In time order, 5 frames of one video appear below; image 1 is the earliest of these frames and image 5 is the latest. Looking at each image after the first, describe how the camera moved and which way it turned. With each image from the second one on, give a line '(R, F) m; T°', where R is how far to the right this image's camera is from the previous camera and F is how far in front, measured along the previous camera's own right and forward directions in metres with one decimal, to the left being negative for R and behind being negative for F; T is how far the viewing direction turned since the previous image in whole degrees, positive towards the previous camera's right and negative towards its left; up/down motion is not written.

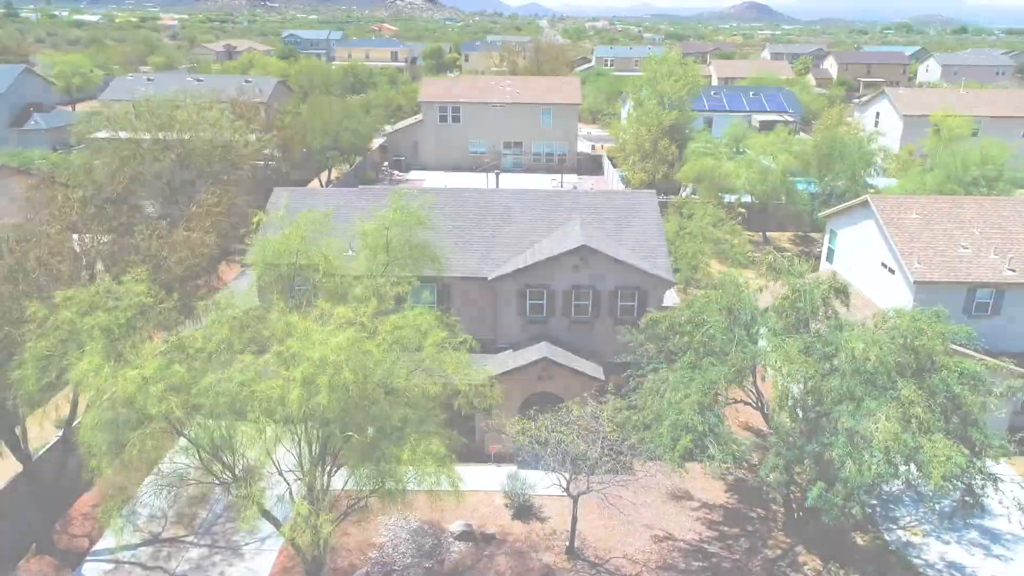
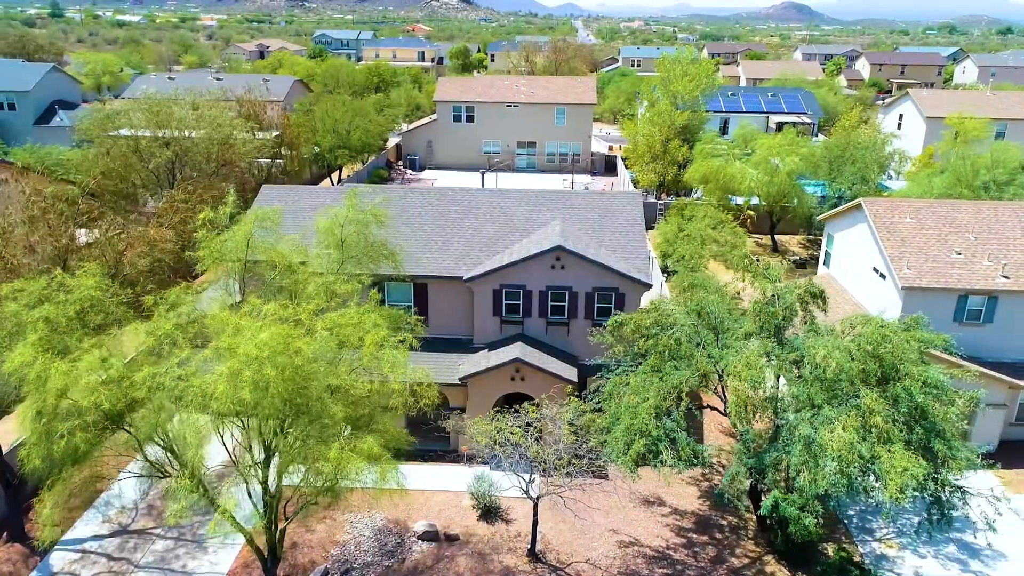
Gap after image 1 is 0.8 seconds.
(+1.5, +0.2) m; -2°
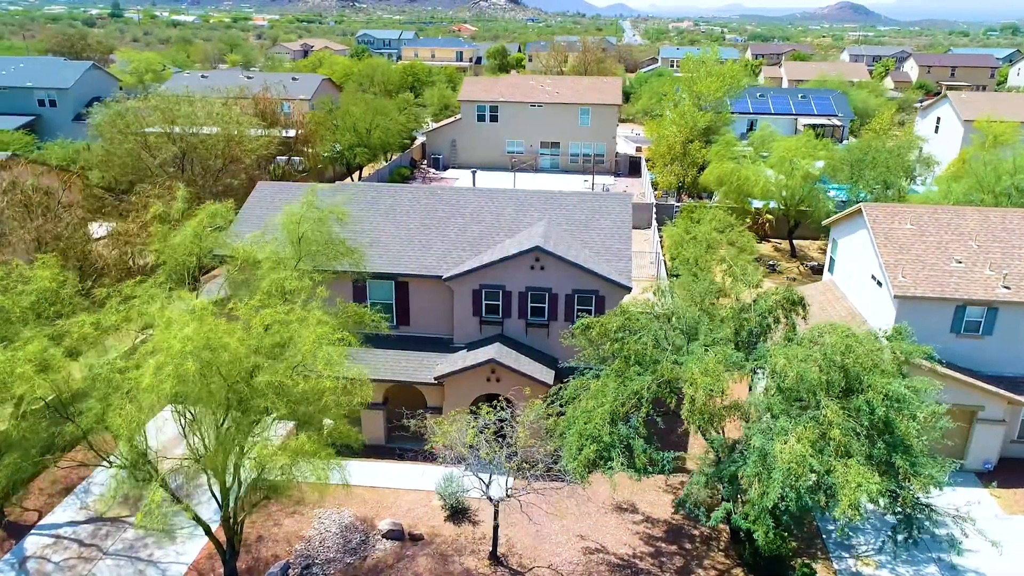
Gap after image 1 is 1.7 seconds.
(+1.7, +0.2) m; -3°
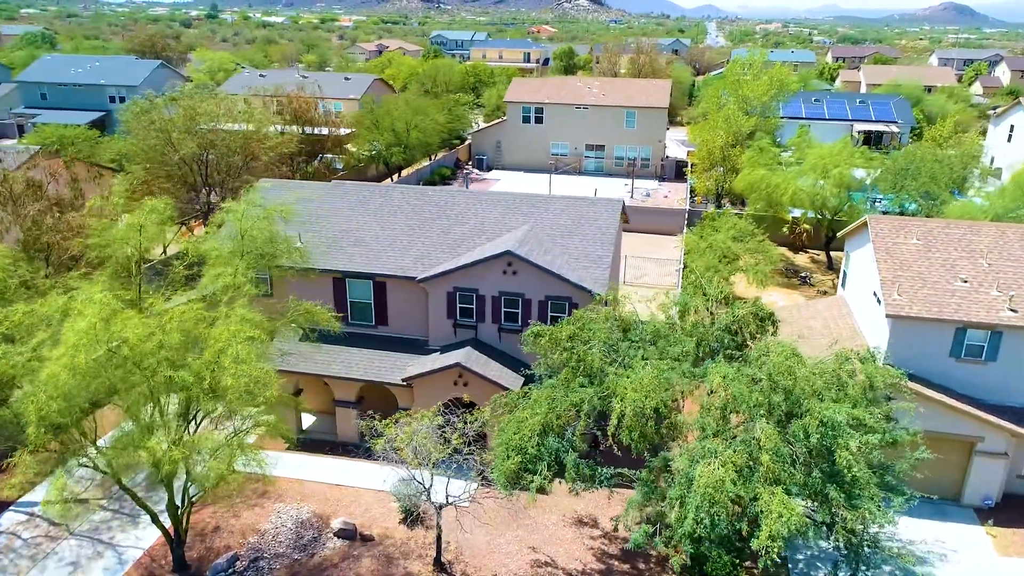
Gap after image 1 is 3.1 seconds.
(+2.7, +0.4) m; -6°
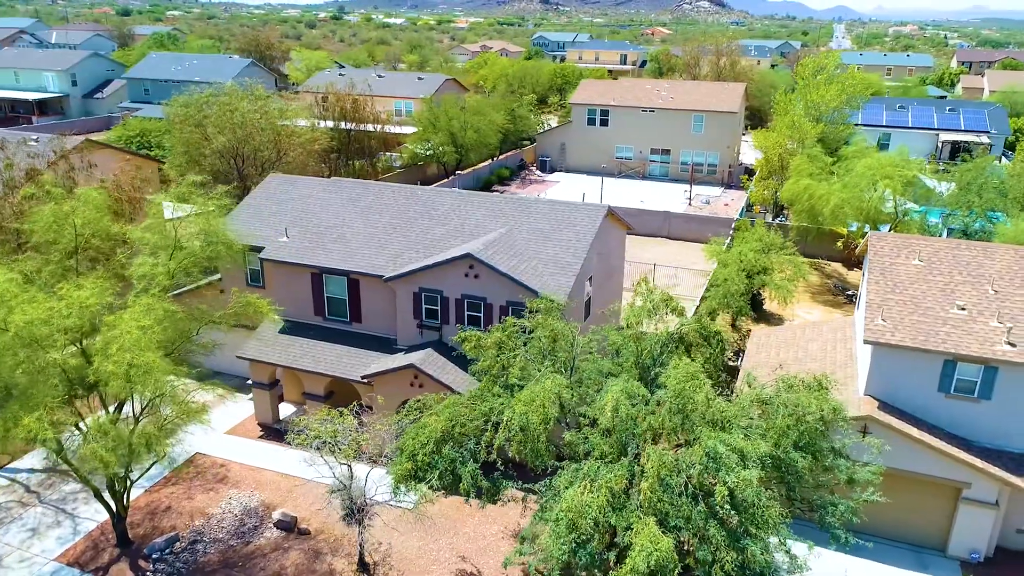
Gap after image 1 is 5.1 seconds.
(+3.7, +0.6) m; -8°
